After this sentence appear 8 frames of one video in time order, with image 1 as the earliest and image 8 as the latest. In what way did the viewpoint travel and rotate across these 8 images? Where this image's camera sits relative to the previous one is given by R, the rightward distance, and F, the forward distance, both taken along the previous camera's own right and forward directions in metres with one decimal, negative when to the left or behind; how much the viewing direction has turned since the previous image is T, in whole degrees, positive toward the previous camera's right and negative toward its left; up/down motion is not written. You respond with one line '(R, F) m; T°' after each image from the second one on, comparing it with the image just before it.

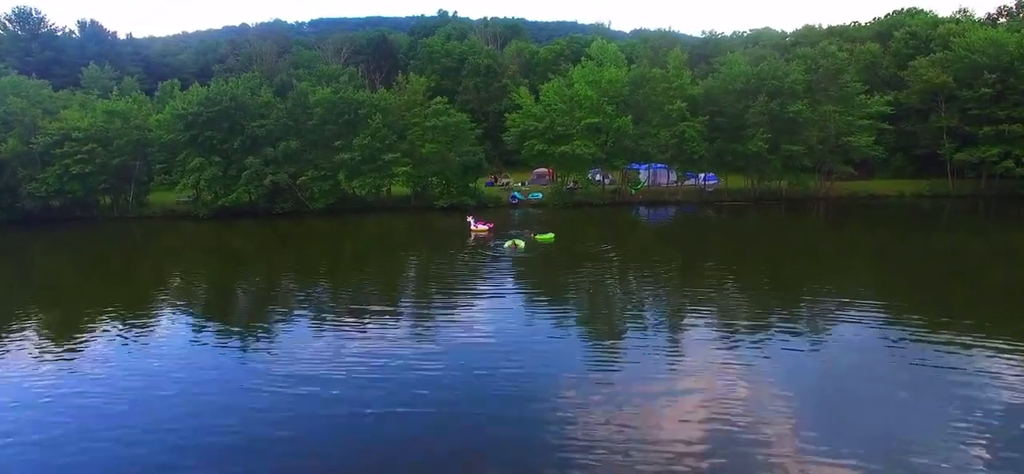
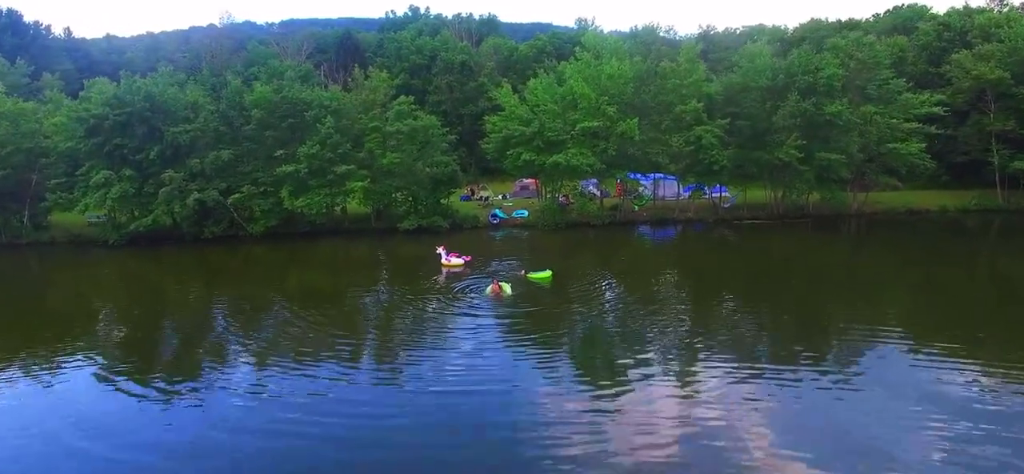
(-0.3, +8.8) m; +2°
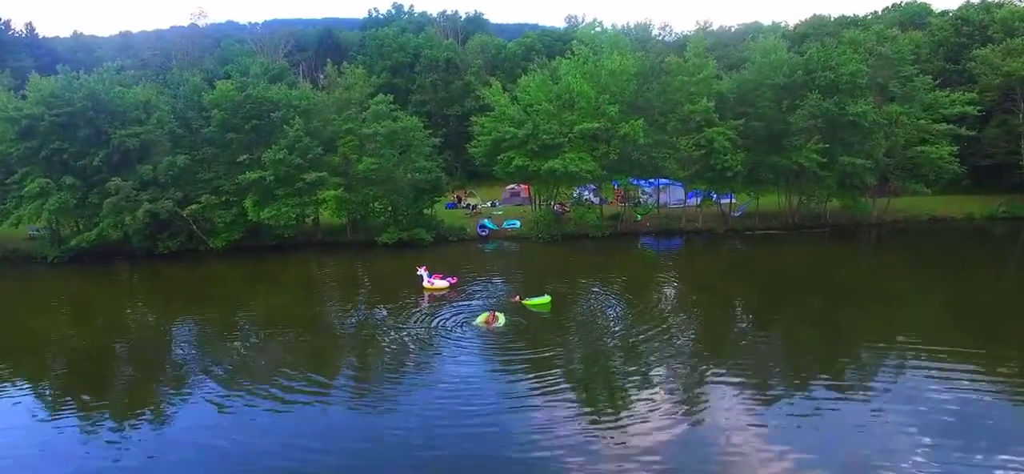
(-0.2, +4.2) m; +1°
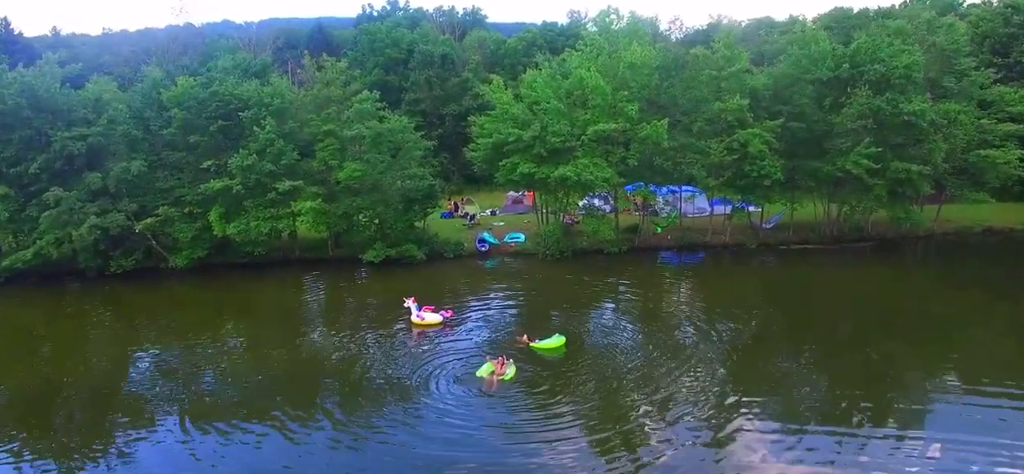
(-0.3, +4.9) m; 0°
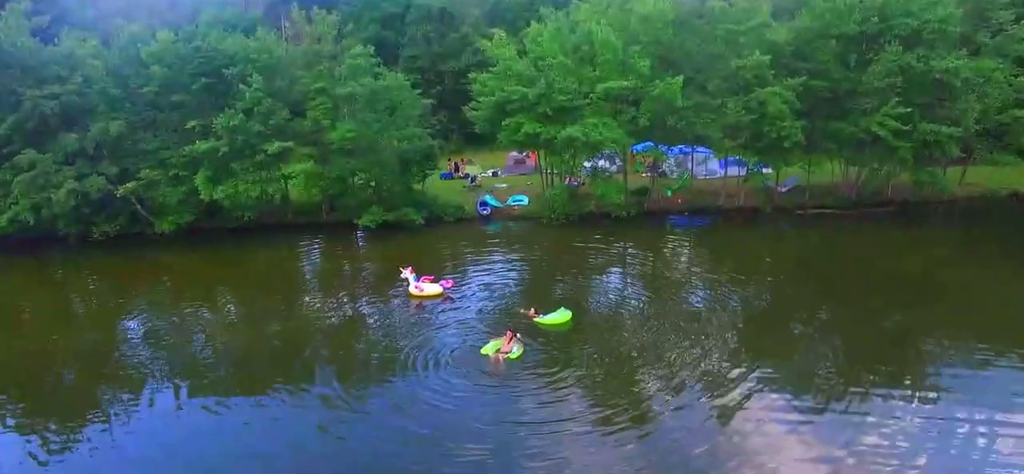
(-0.2, +1.7) m; 0°
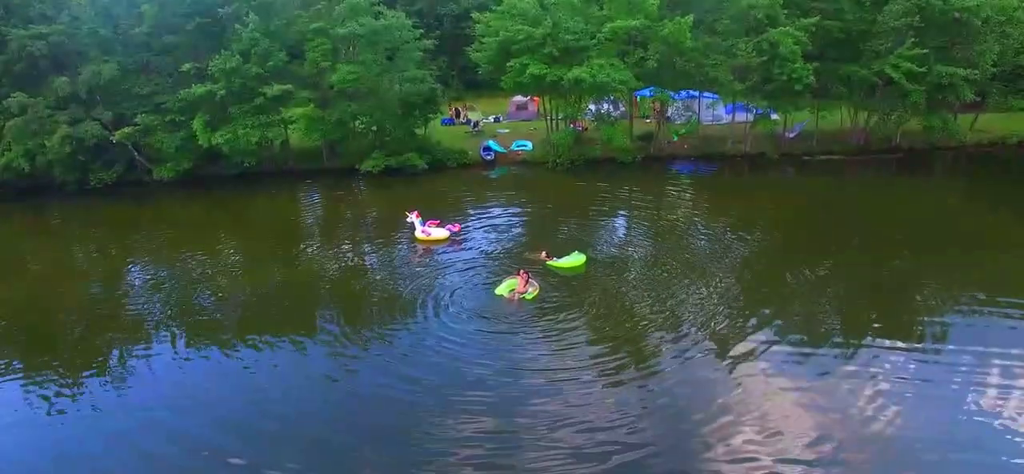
(-0.3, +0.4) m; 0°
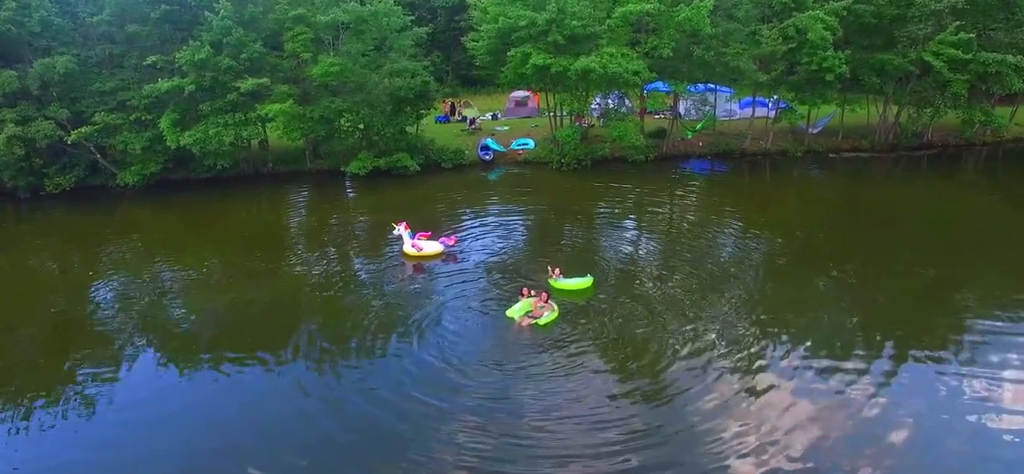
(-0.3, +2.9) m; 0°
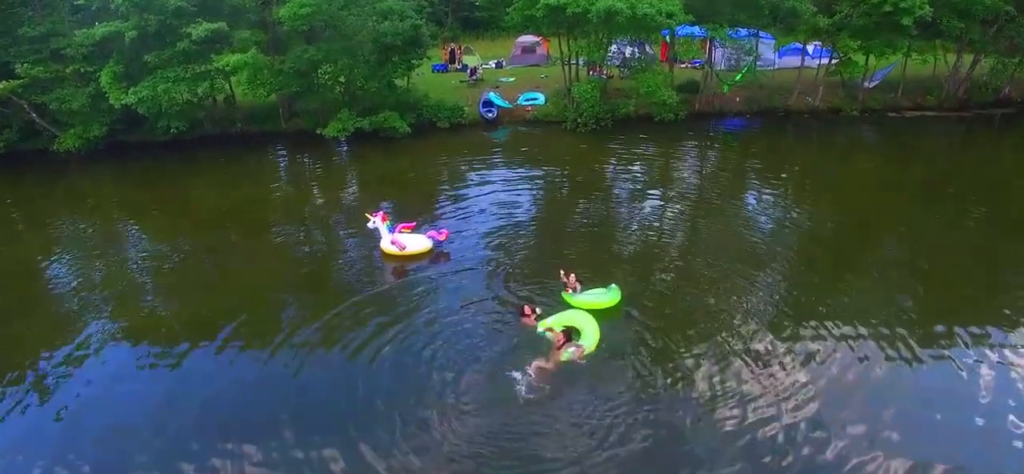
(-0.1, +4.3) m; 0°
